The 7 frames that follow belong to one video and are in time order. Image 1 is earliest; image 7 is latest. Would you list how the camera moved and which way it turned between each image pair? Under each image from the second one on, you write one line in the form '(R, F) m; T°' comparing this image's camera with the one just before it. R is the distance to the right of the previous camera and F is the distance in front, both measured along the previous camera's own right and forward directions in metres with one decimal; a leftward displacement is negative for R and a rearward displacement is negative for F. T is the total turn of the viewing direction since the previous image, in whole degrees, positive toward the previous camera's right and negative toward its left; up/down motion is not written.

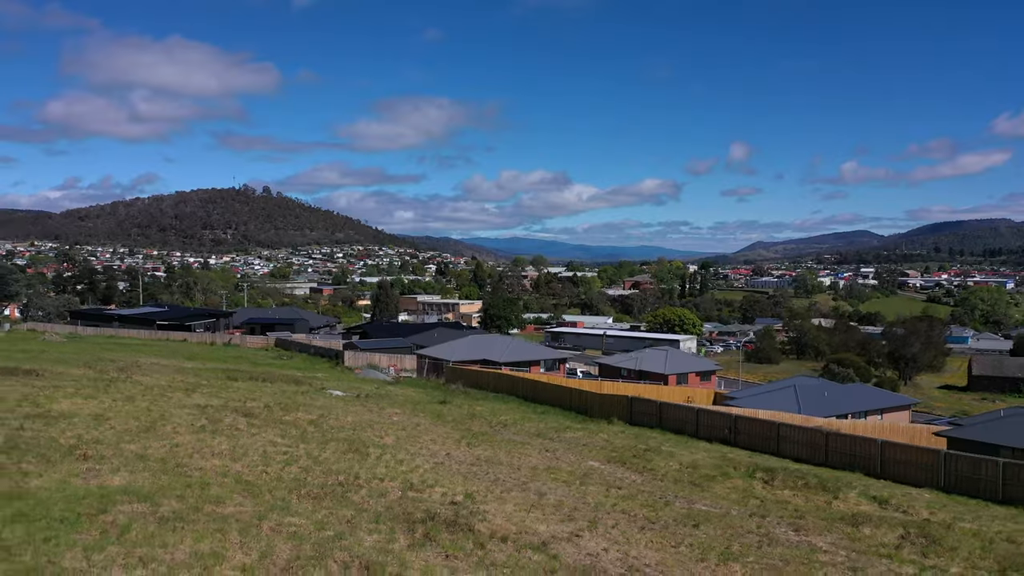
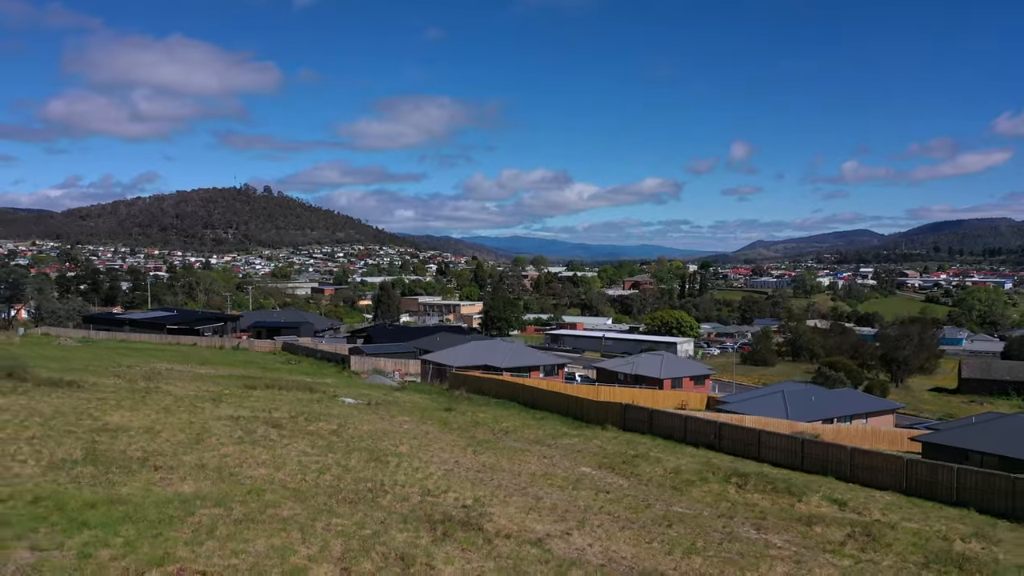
(0.0, -0.7) m; 0°
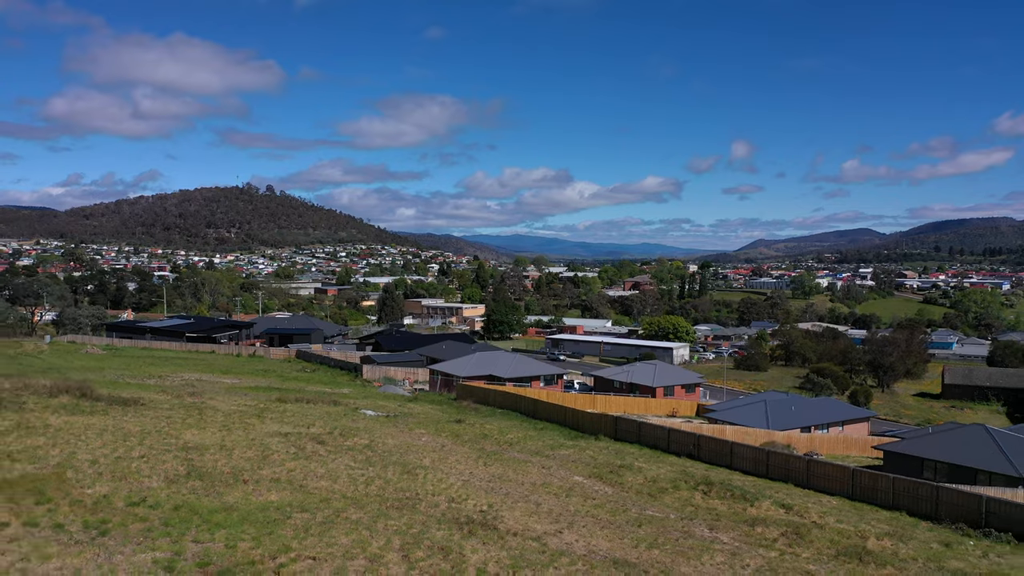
(0.0, -1.4) m; 0°
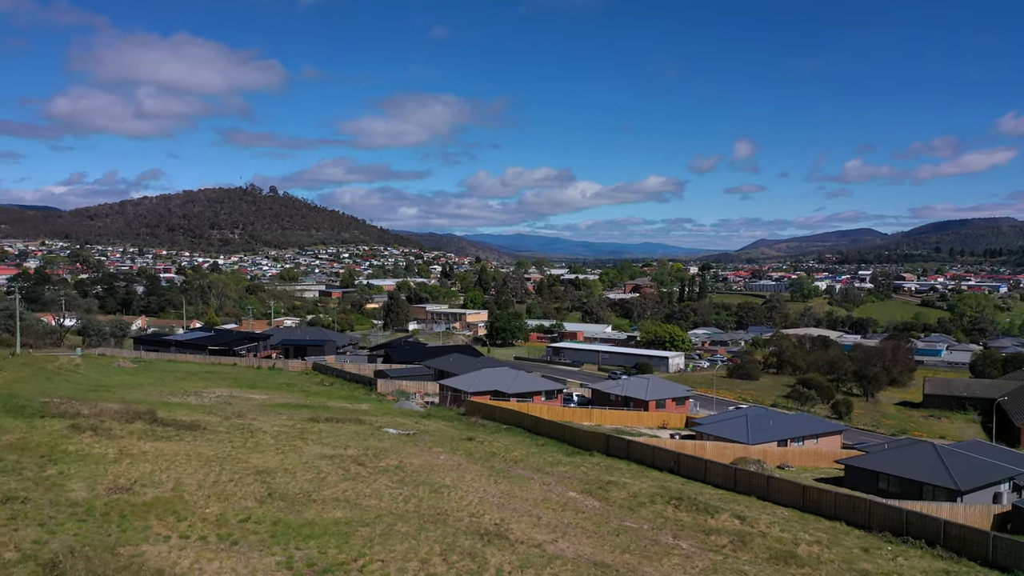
(-0.1, -1.8) m; 0°
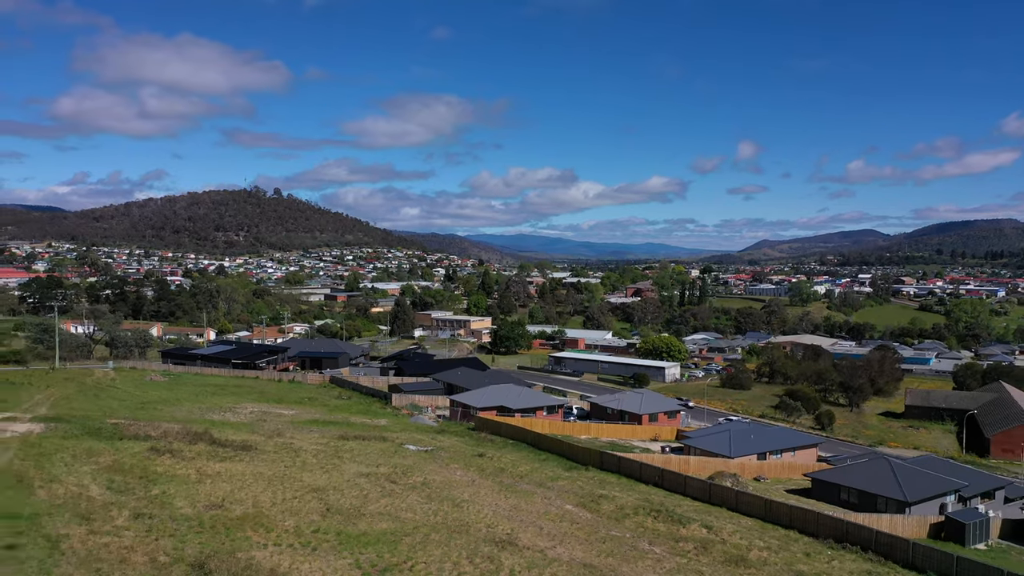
(-0.1, -2.1) m; 0°
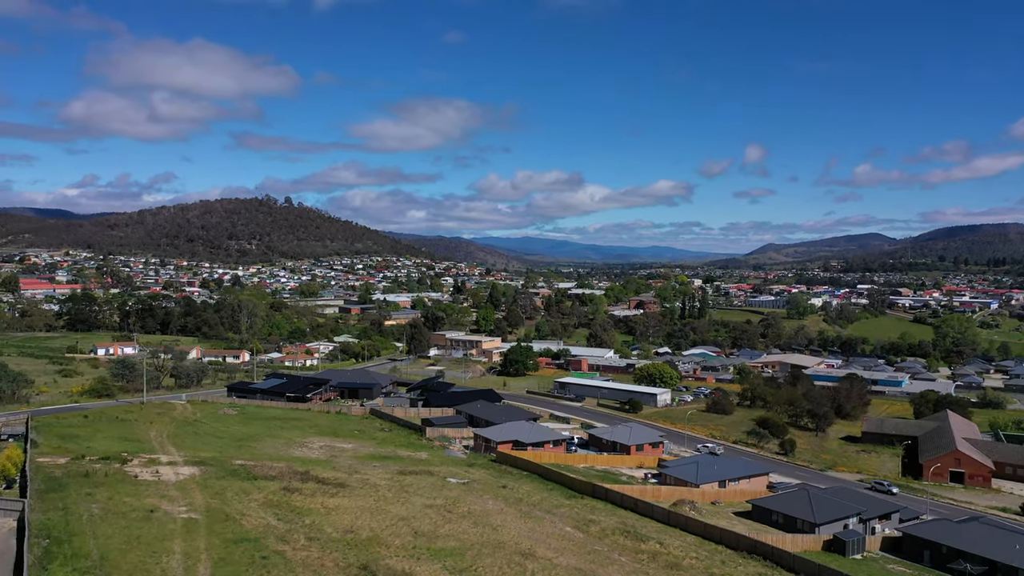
(-0.3, -5.9) m; 0°
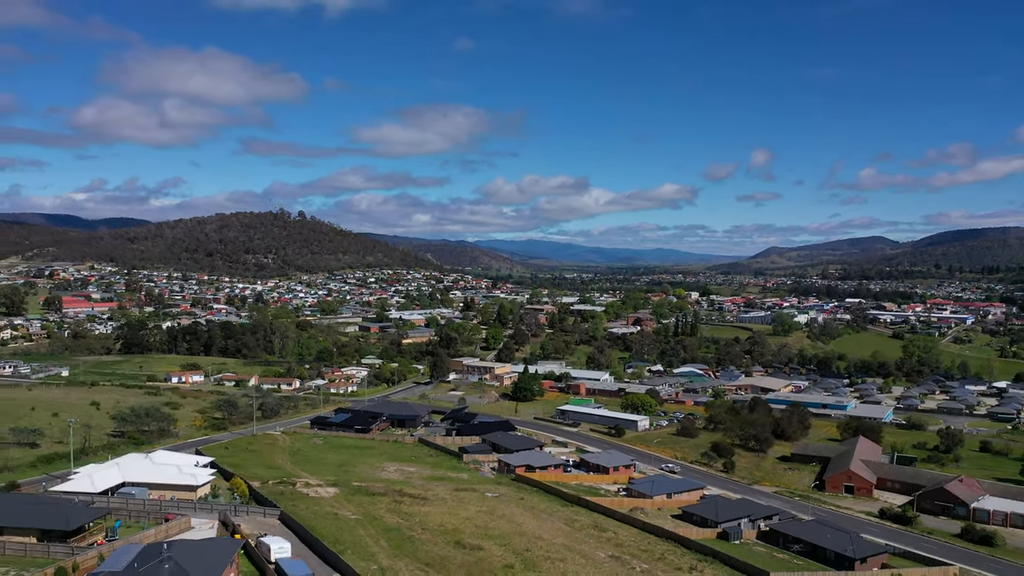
(-0.5, -12.9) m; 0°
